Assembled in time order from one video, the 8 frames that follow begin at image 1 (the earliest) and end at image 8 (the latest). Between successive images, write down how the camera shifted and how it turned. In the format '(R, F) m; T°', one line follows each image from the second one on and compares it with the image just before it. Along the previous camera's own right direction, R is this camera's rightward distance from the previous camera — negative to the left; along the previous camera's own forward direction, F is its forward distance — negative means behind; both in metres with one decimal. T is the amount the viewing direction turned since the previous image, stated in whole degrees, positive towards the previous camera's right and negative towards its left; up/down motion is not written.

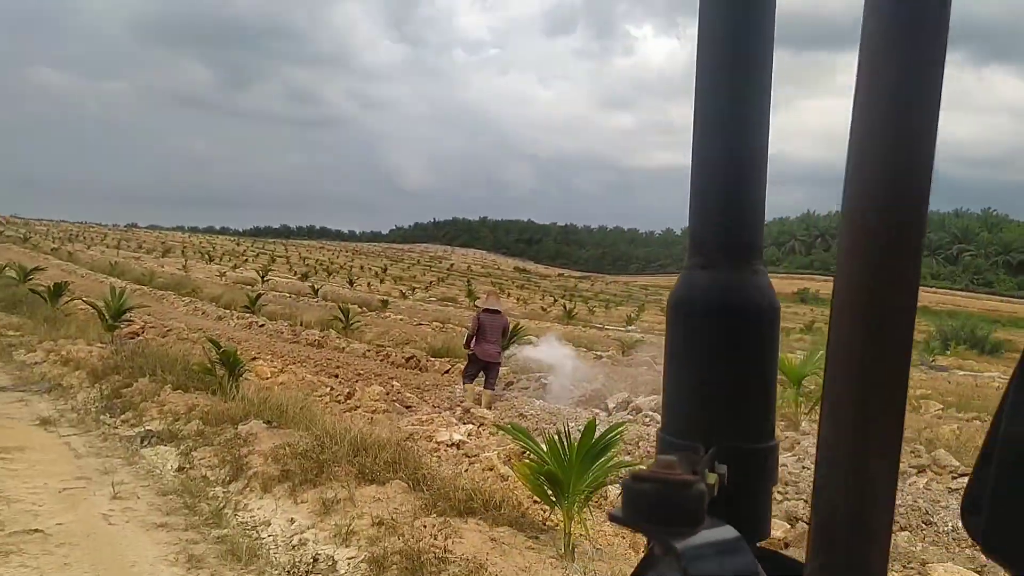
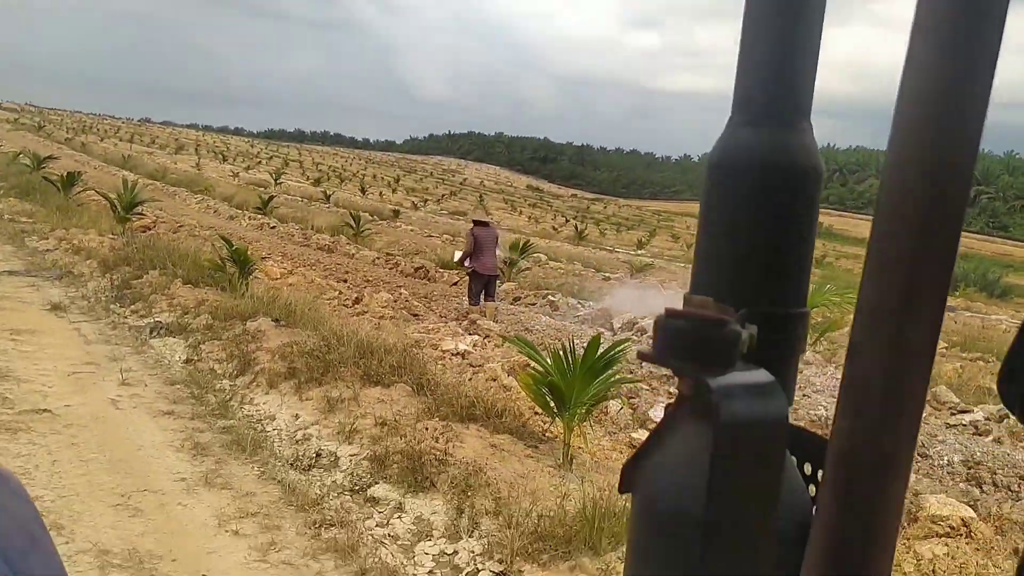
(0.0, +0.1) m; -1°
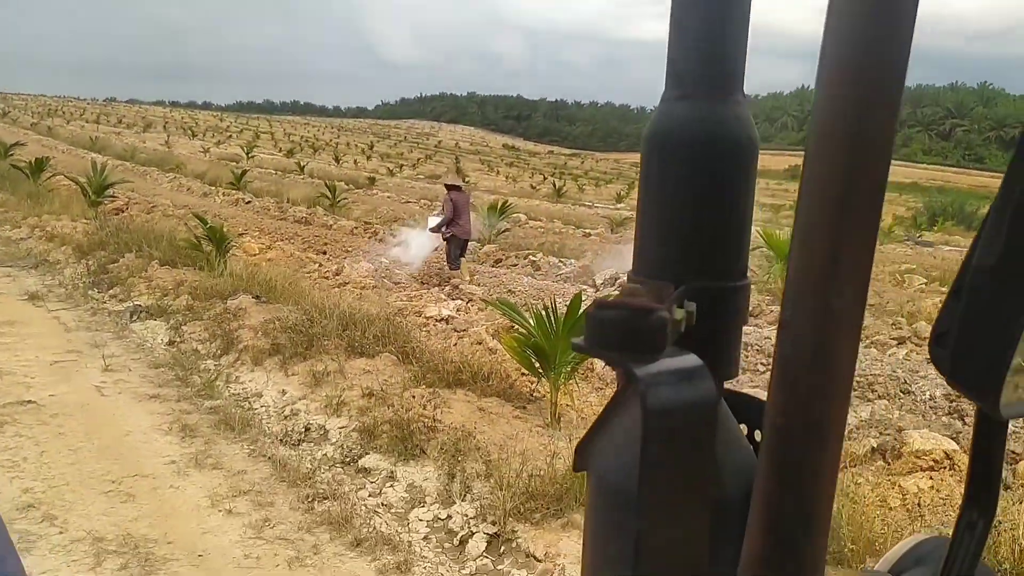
(0.0, 0.0) m; +1°
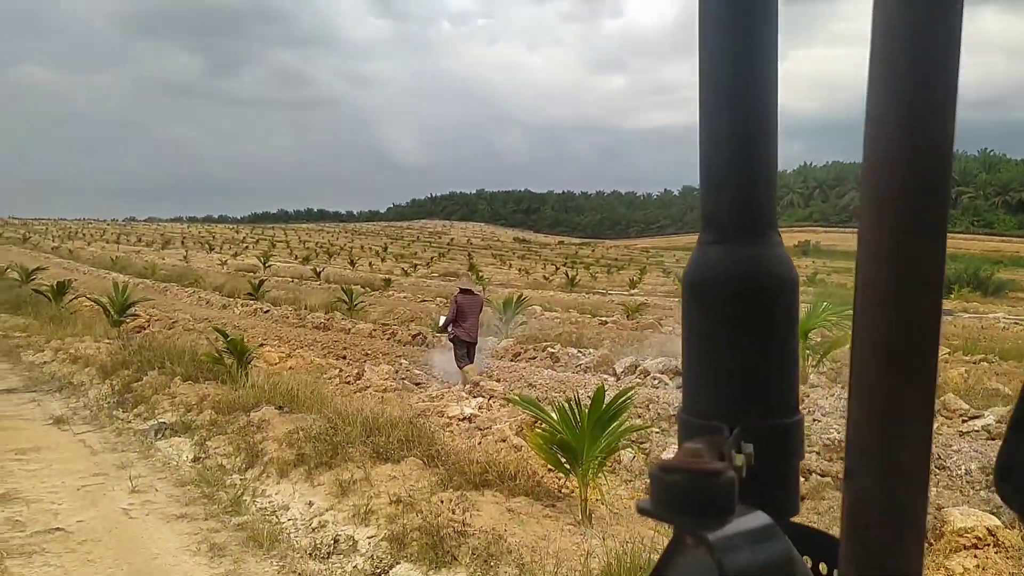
(0.0, -0.1) m; -1°
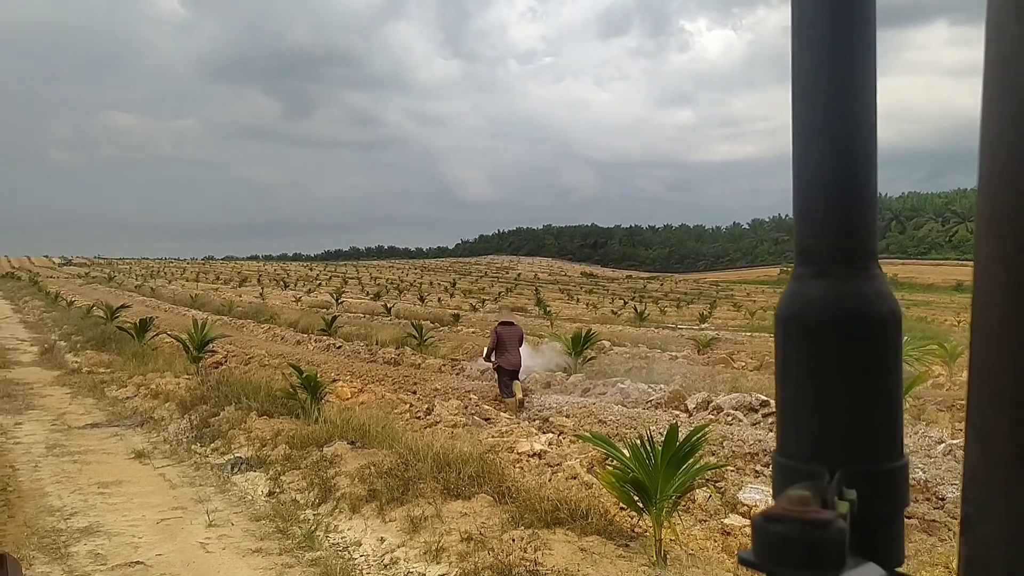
(0.0, 0.0) m; -5°
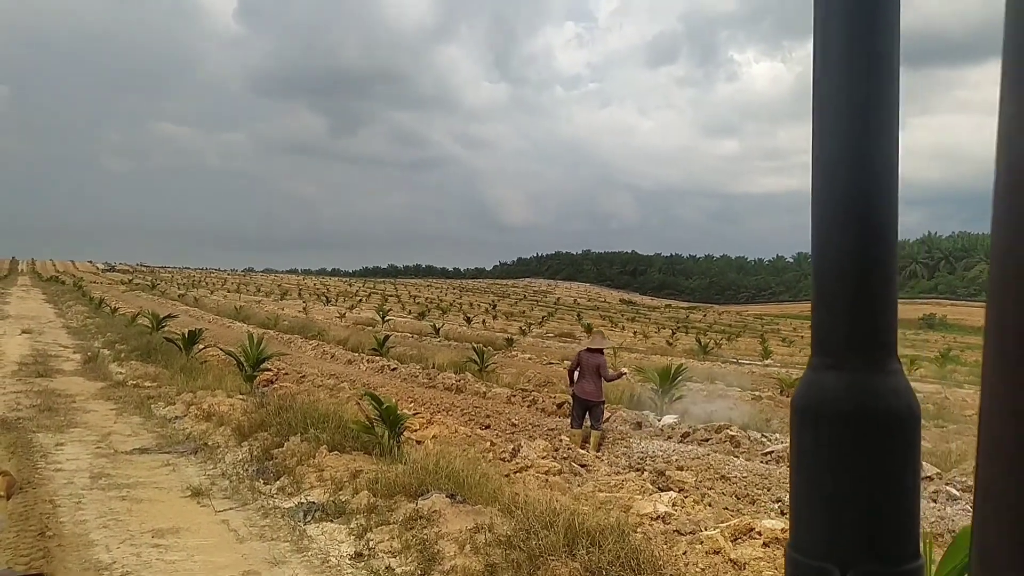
(-0.8, +1.1) m; -2°
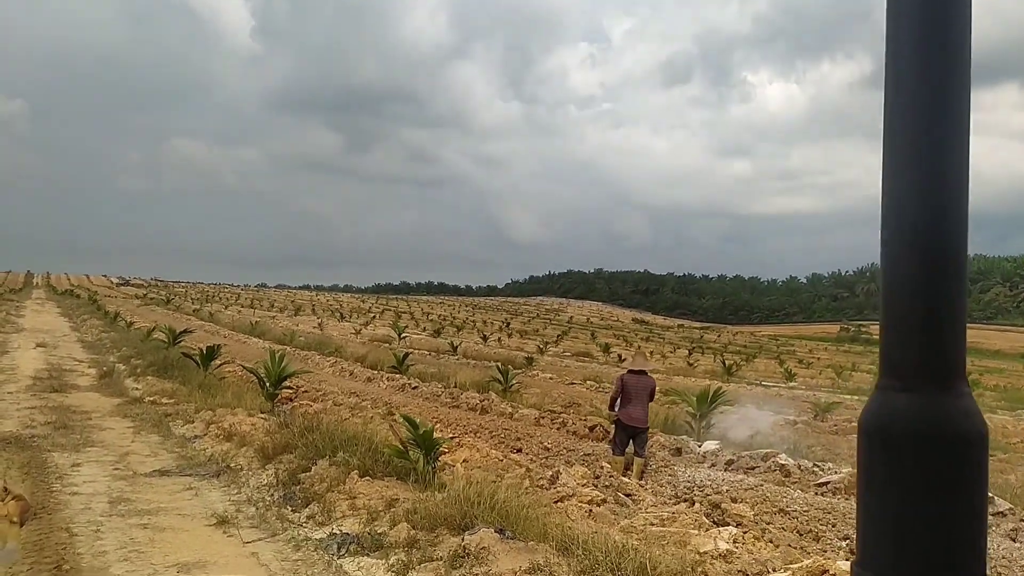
(-0.3, +0.4) m; -1°
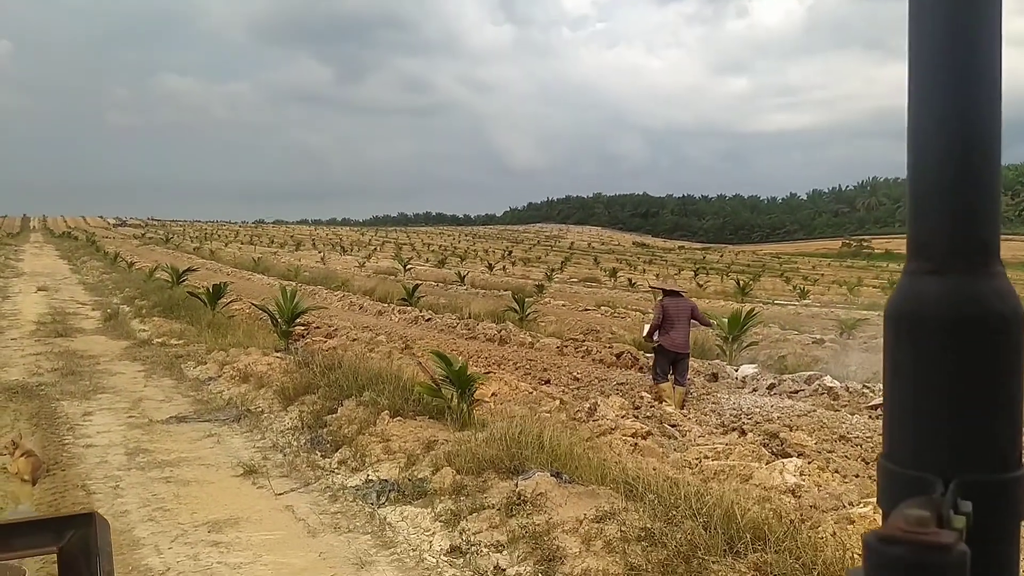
(-0.3, +0.6) m; 0°
